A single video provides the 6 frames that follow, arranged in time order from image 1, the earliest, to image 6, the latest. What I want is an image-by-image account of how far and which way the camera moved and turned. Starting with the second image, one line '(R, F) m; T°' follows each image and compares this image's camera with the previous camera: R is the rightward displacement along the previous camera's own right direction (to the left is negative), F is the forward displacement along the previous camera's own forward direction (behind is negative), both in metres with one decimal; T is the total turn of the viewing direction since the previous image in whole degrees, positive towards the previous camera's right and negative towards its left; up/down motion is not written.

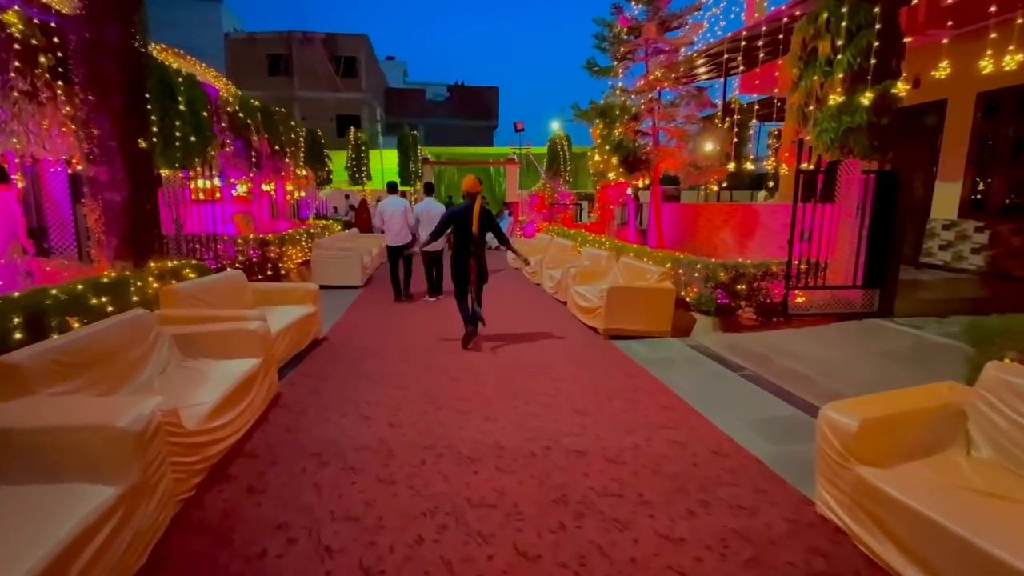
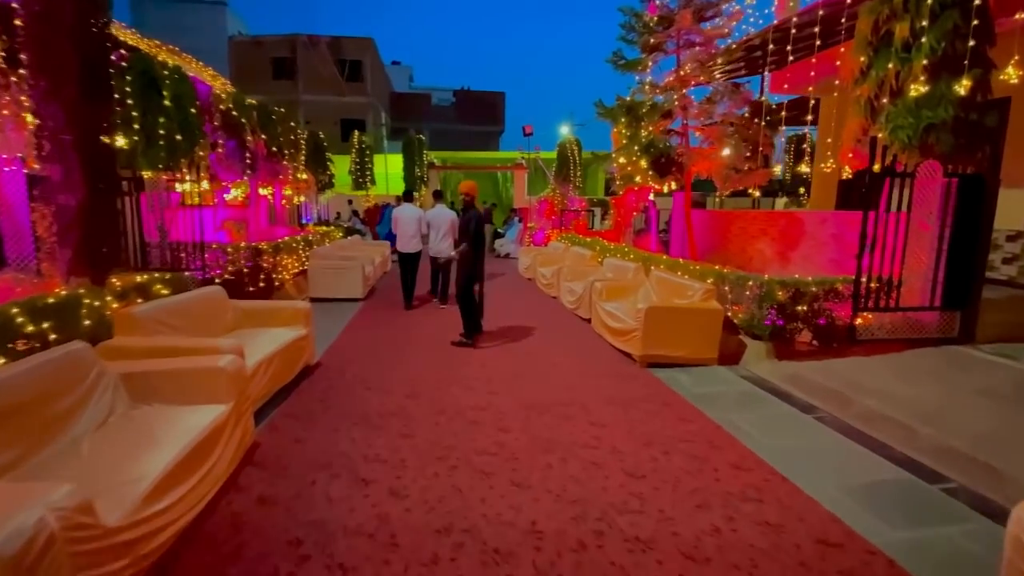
(-0.2, +0.8) m; 0°
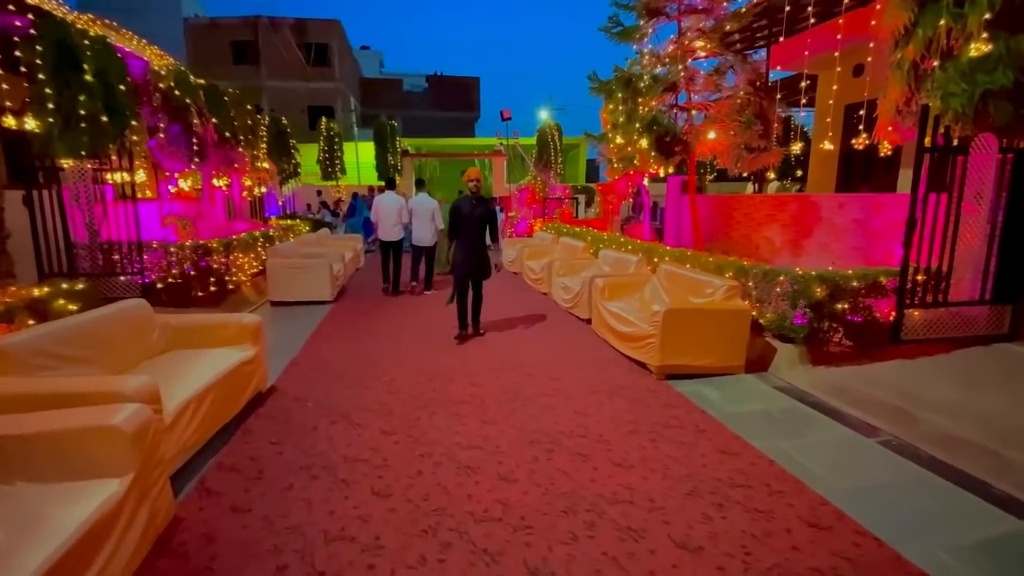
(-0.1, +0.8) m; +3°
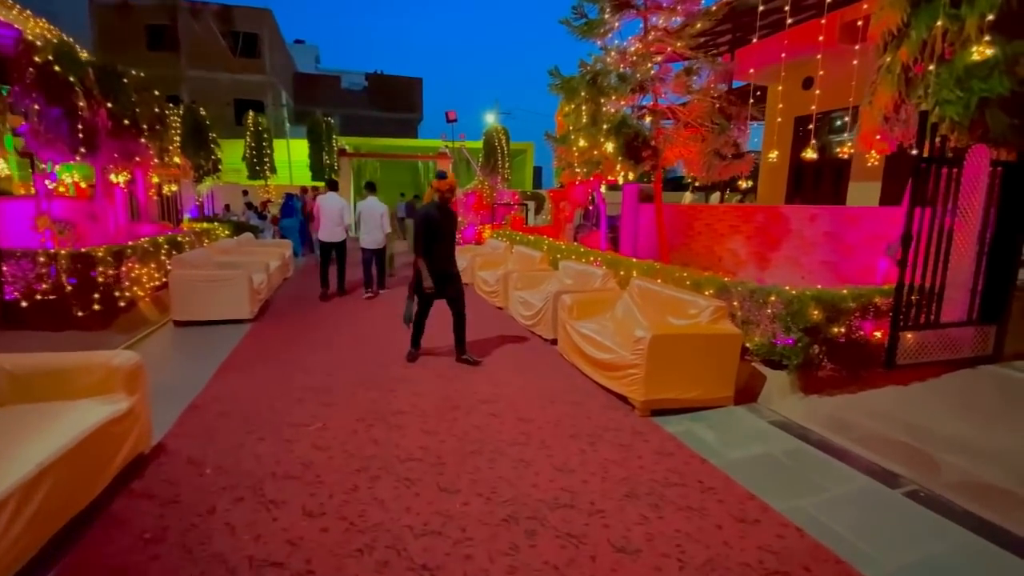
(-0.1, +0.7) m; +7°
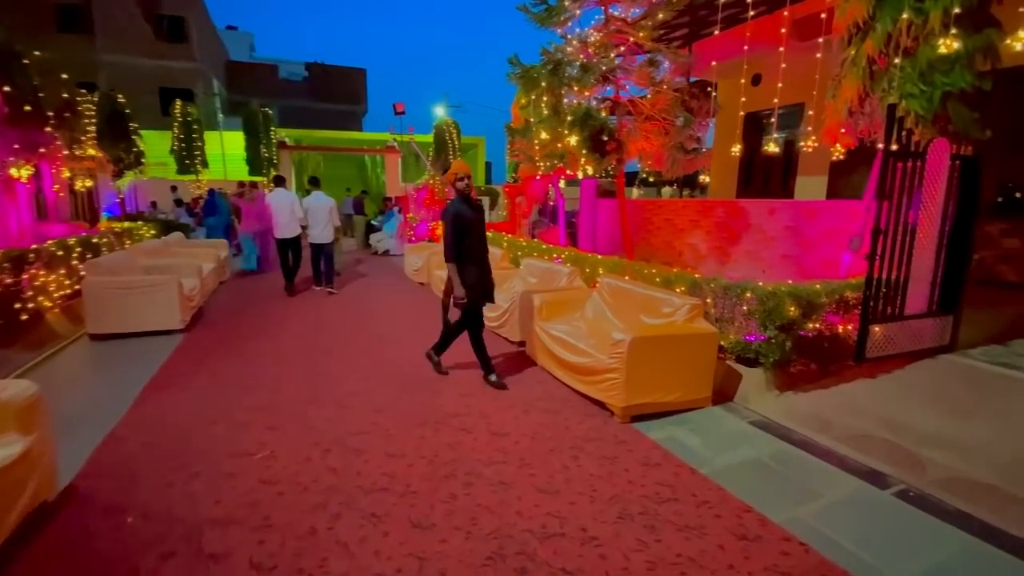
(-0.1, +0.3) m; +6°
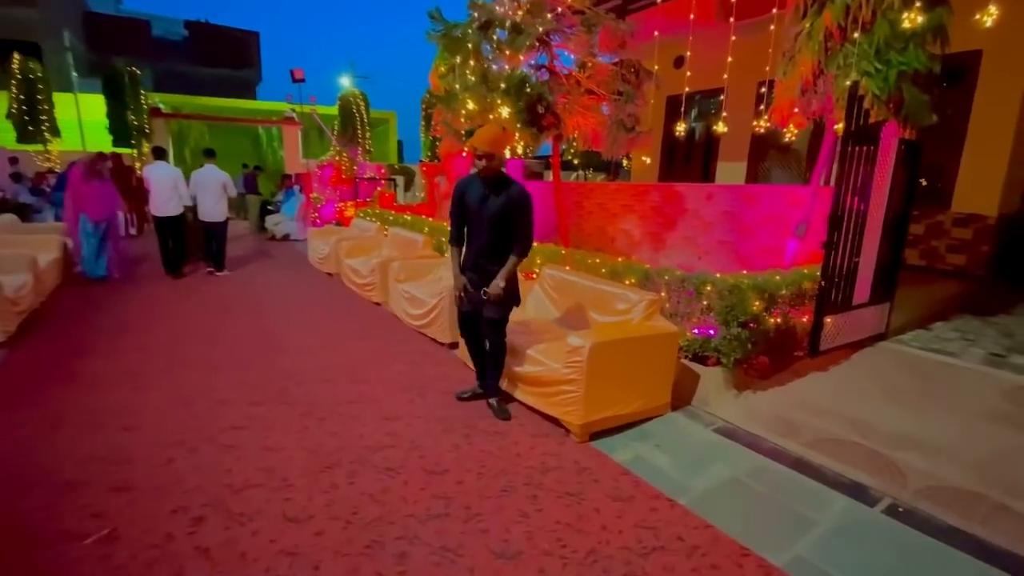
(-0.1, +0.7) m; +10°
